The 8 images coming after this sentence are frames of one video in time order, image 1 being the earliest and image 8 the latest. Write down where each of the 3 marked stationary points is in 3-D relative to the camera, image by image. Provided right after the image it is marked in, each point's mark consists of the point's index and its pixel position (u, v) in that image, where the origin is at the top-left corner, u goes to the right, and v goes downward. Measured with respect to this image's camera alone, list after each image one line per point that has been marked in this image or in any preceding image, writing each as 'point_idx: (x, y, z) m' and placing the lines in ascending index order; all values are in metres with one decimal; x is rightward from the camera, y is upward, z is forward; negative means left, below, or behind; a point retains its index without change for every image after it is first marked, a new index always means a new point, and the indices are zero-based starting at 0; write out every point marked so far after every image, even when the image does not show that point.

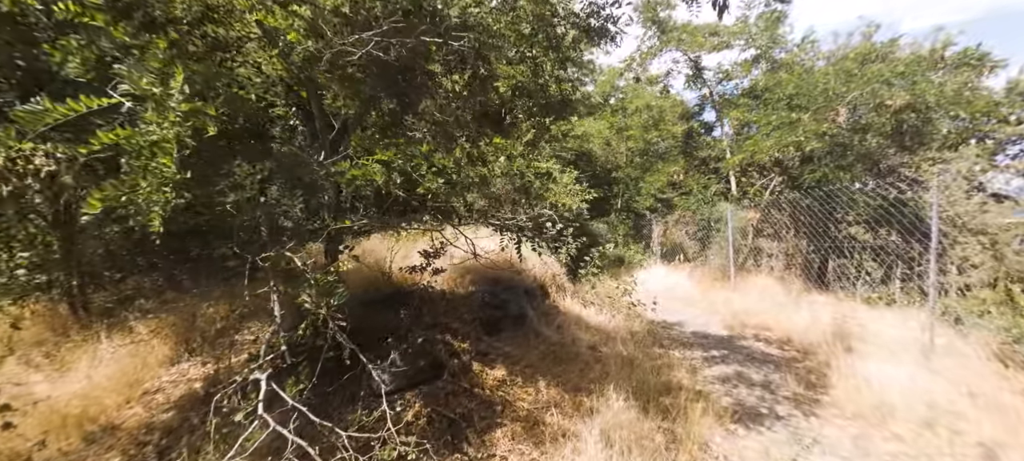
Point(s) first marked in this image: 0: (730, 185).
0: (+5.5, +1.2, +10.9) m
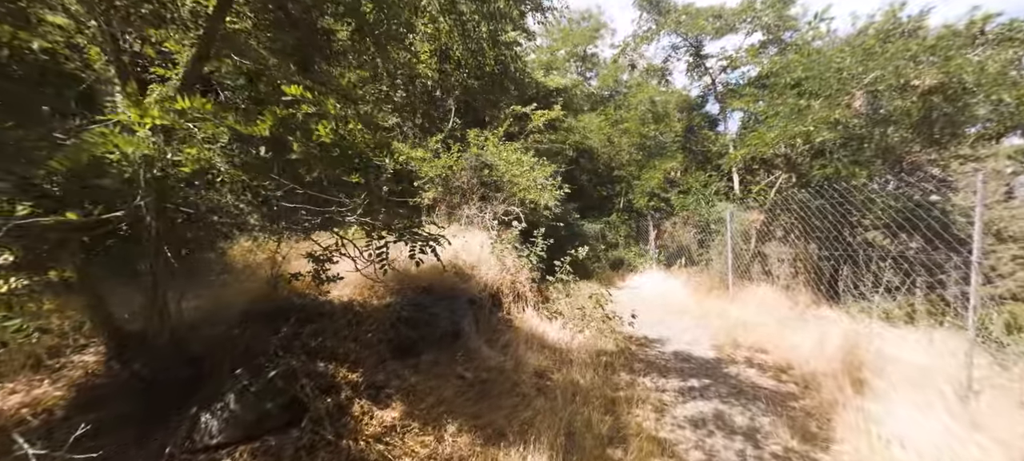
0: (+5.0, +1.1, +9.8) m
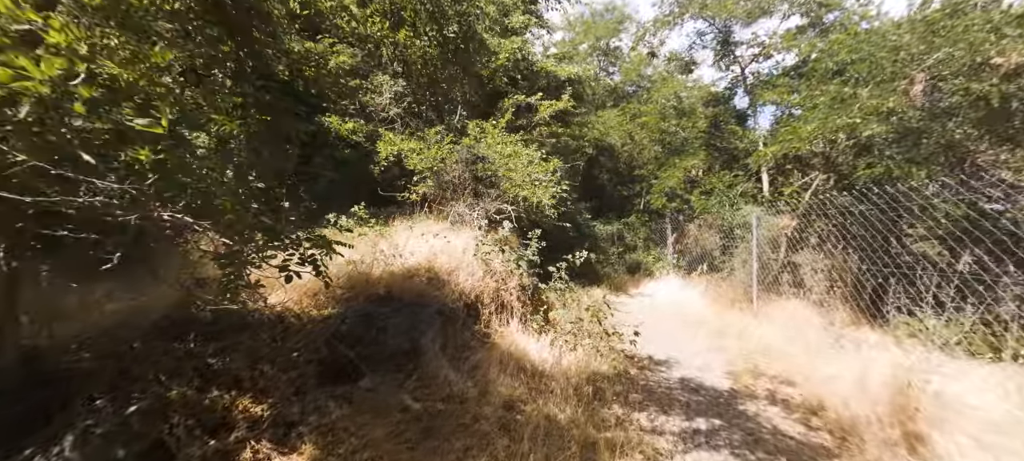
0: (+5.1, +1.0, +8.9) m
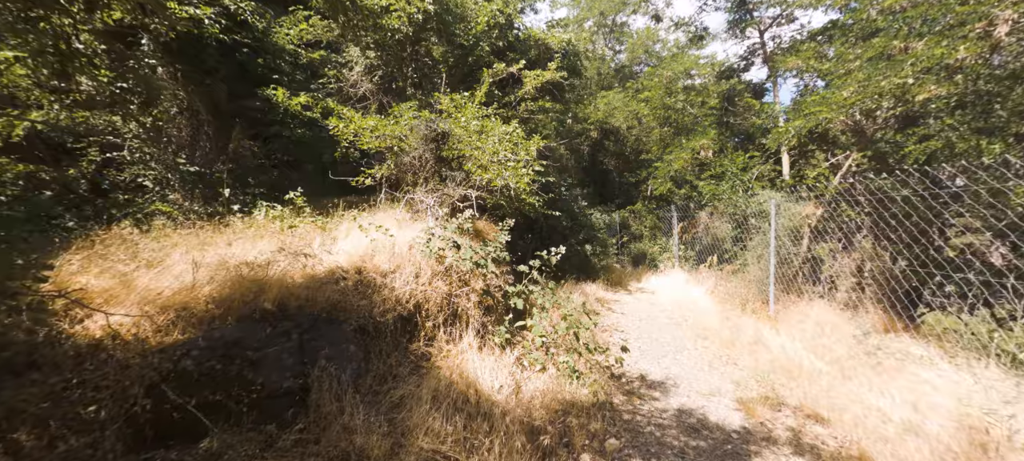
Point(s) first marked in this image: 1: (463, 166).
0: (+4.8, +1.2, +7.8) m
1: (-0.6, +0.8, +5.2) m
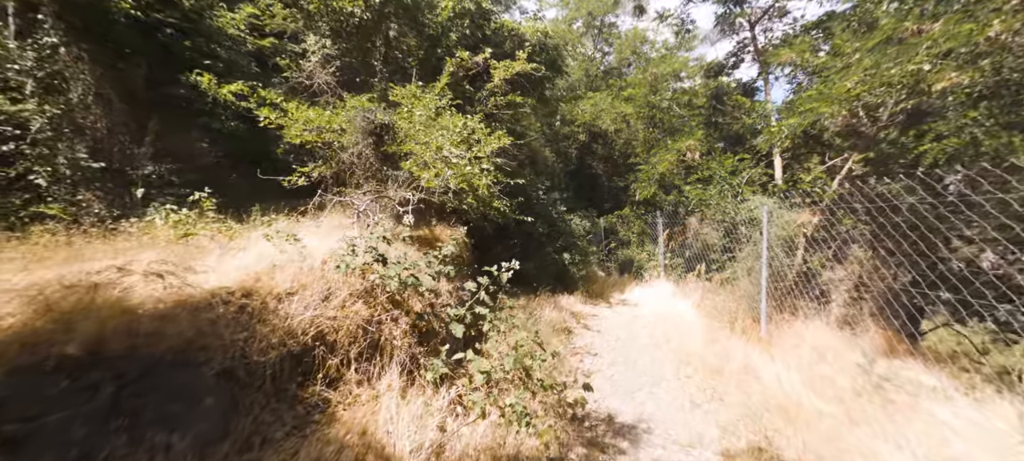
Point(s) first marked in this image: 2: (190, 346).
0: (+4.3, +1.0, +7.2) m
1: (-1.1, +0.7, +4.5) m
2: (-1.7, -0.6, +2.3) m
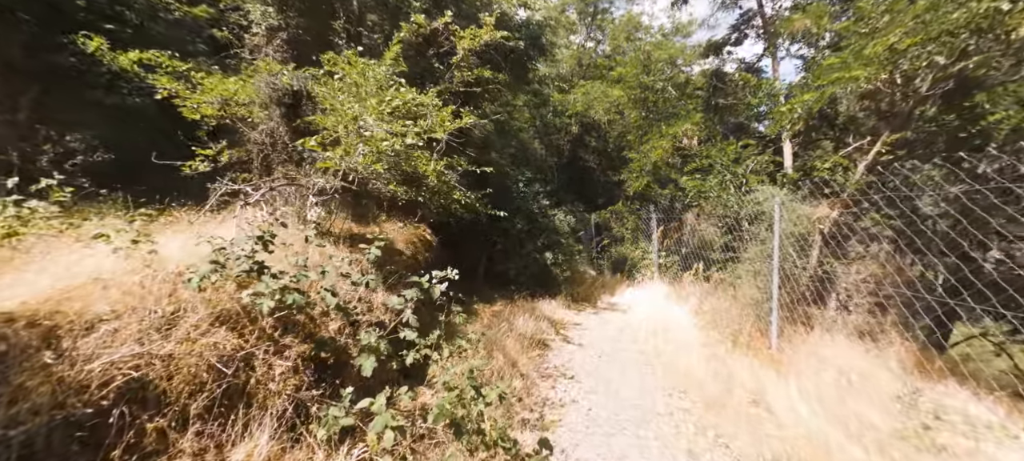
0: (+3.9, +1.1, +6.3) m
1: (-1.5, +0.7, +3.5) m
2: (-2.1, -0.6, +1.4) m
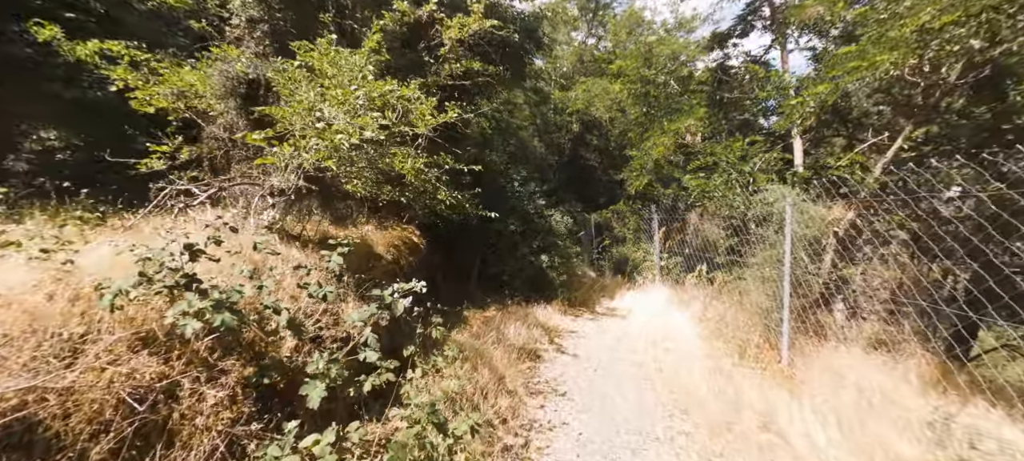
0: (+3.8, +1.1, +5.9) m
1: (-1.6, +0.7, +3.2) m
2: (-2.2, -0.6, +1.1) m
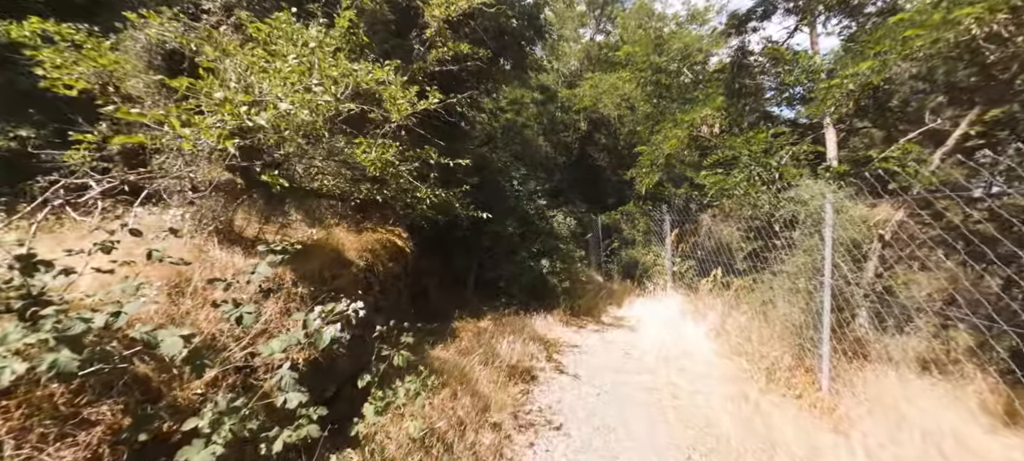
0: (+3.7, +1.0, +5.2) m
1: (-1.7, +0.6, +2.7) m
2: (-2.4, -0.7, +0.5) m
